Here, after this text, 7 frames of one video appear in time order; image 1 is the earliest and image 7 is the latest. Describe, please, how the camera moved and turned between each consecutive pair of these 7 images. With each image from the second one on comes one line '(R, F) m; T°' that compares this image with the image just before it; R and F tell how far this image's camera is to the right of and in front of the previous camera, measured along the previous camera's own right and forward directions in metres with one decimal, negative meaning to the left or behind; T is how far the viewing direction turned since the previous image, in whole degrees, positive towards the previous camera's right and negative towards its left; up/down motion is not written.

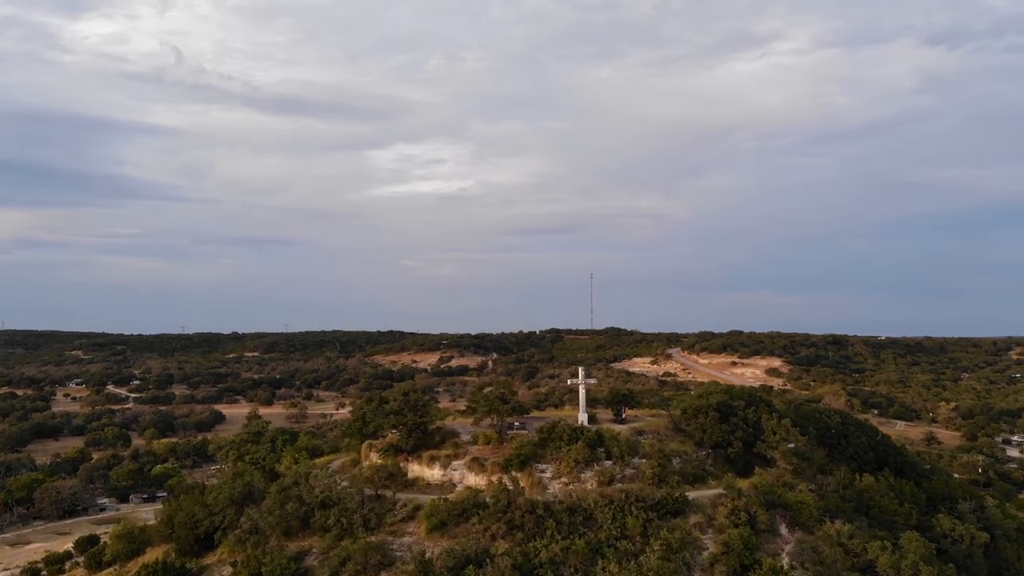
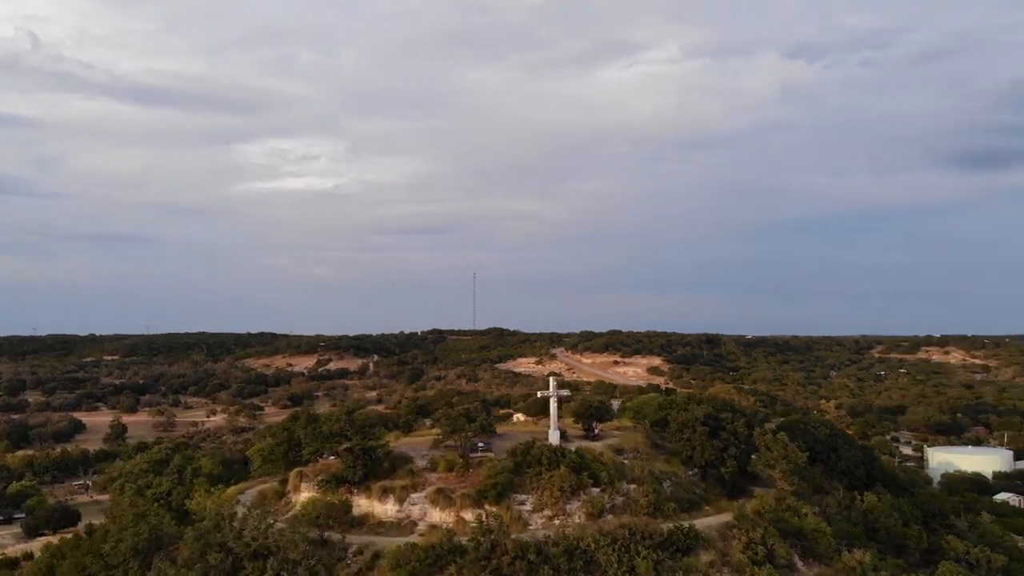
(-2.0, +4.1) m; +7°
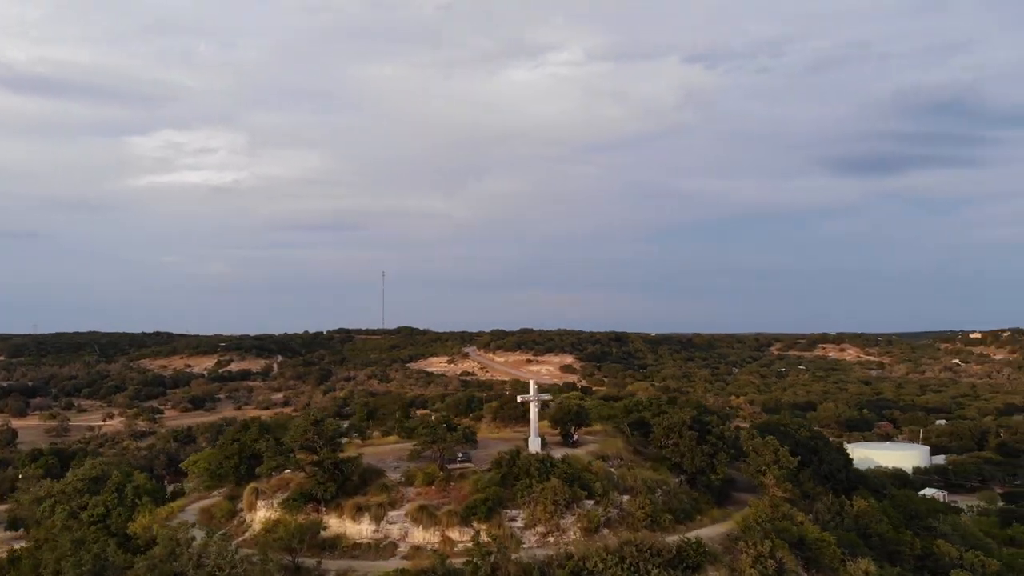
(-1.6, +1.9) m; +6°
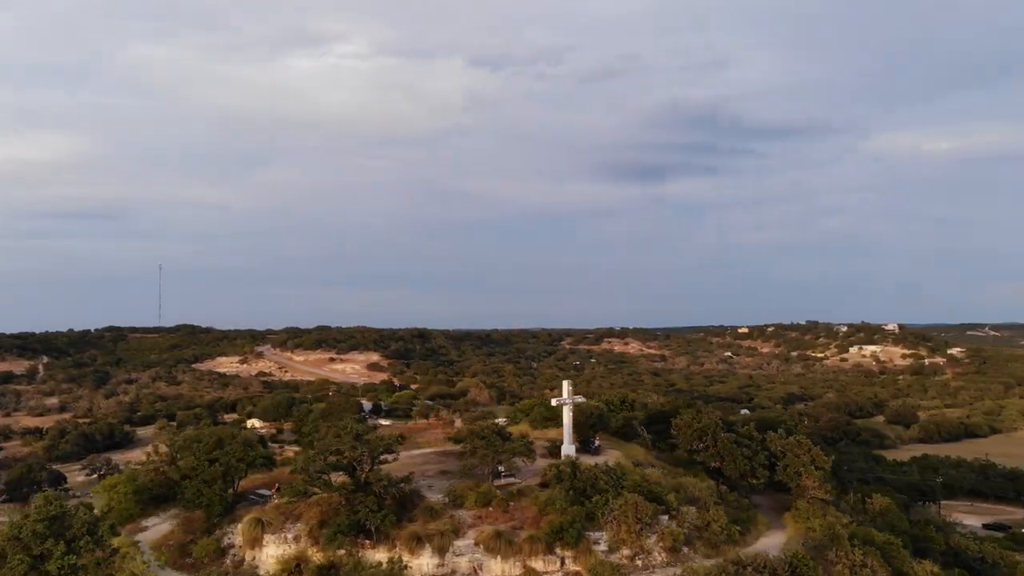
(-4.9, +3.3) m; +13°
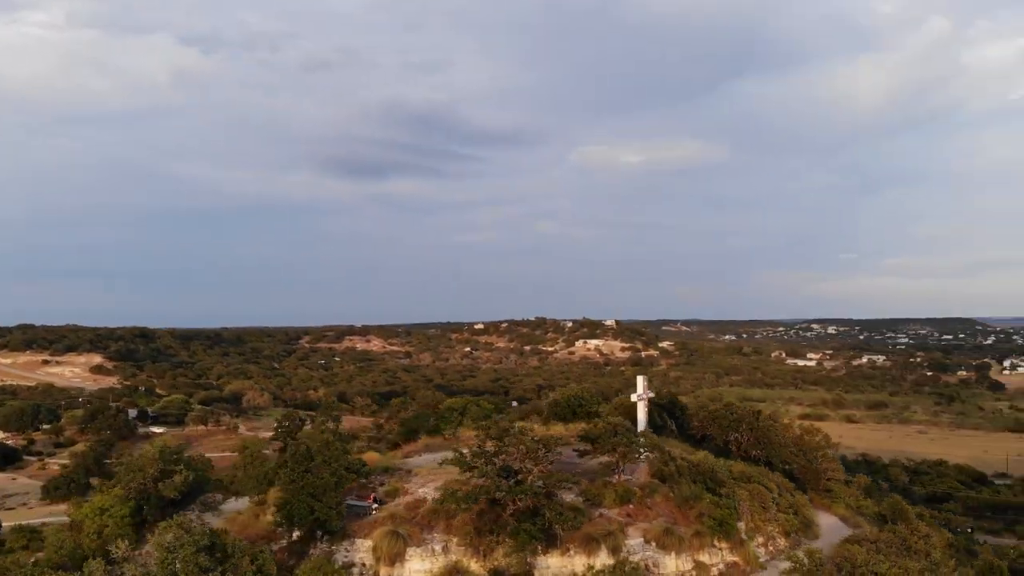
(-7.0, +1.5) m; +17°
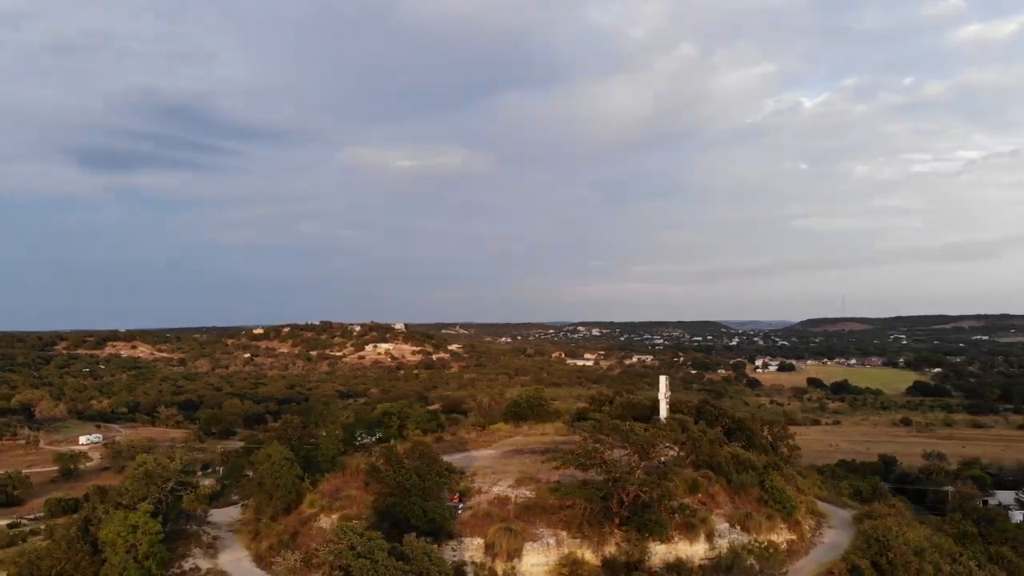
(-5.5, -0.2) m; +14°
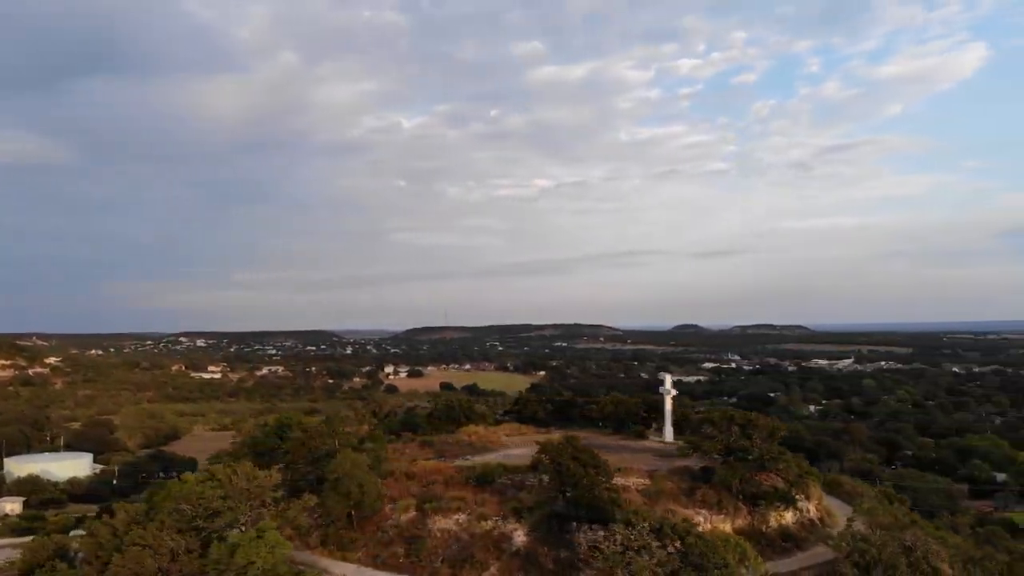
(-9.8, +0.4) m; +23°
